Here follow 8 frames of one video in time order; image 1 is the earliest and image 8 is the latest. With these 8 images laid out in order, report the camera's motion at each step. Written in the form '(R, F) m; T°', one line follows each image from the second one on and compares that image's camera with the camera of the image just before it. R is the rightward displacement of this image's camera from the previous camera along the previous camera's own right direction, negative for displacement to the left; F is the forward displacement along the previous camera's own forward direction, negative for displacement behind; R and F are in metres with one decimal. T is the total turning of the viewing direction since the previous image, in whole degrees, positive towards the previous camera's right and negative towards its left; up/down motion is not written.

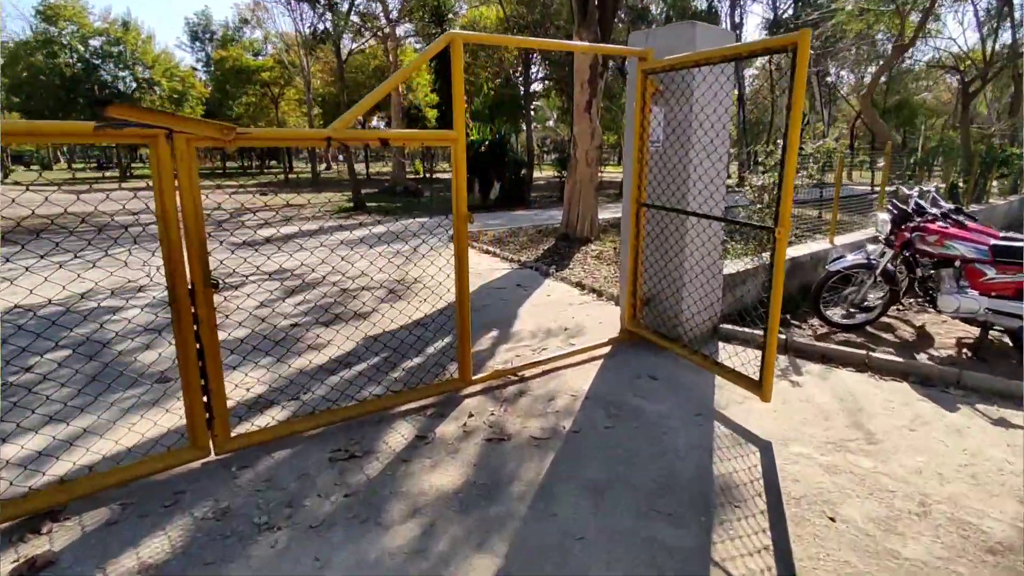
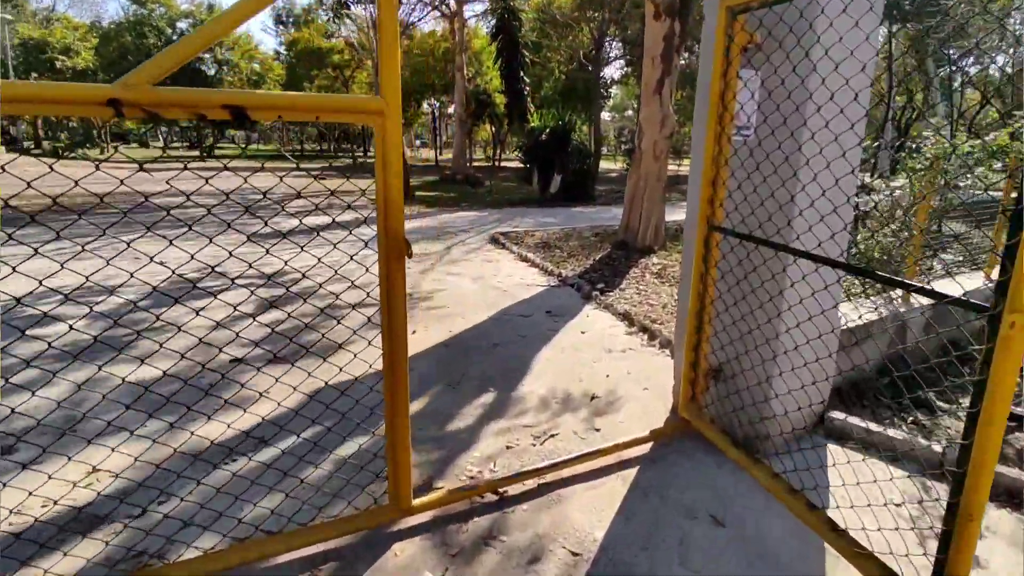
(+0.3, +1.4) m; -7°
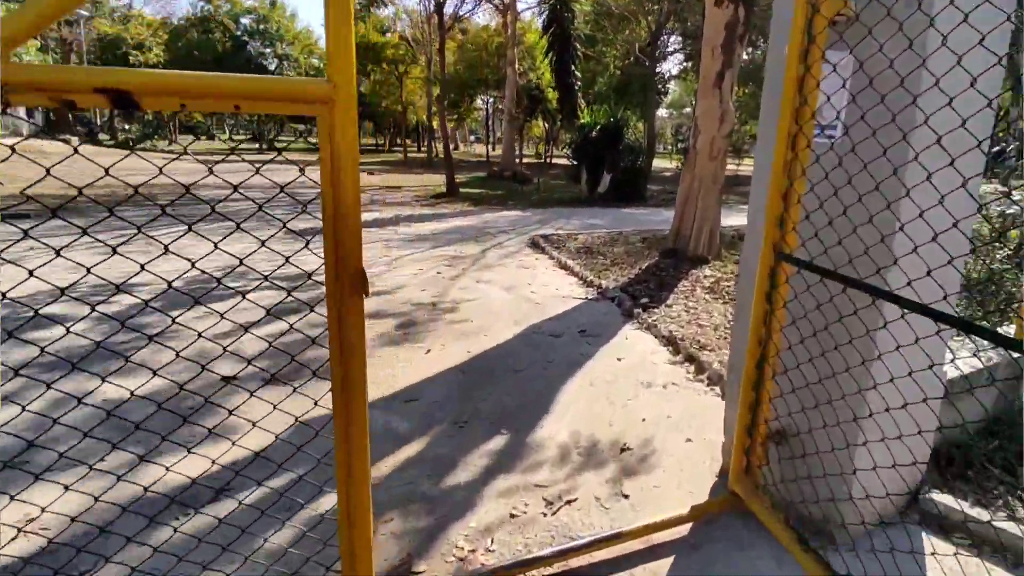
(+0.1, +0.5) m; -5°
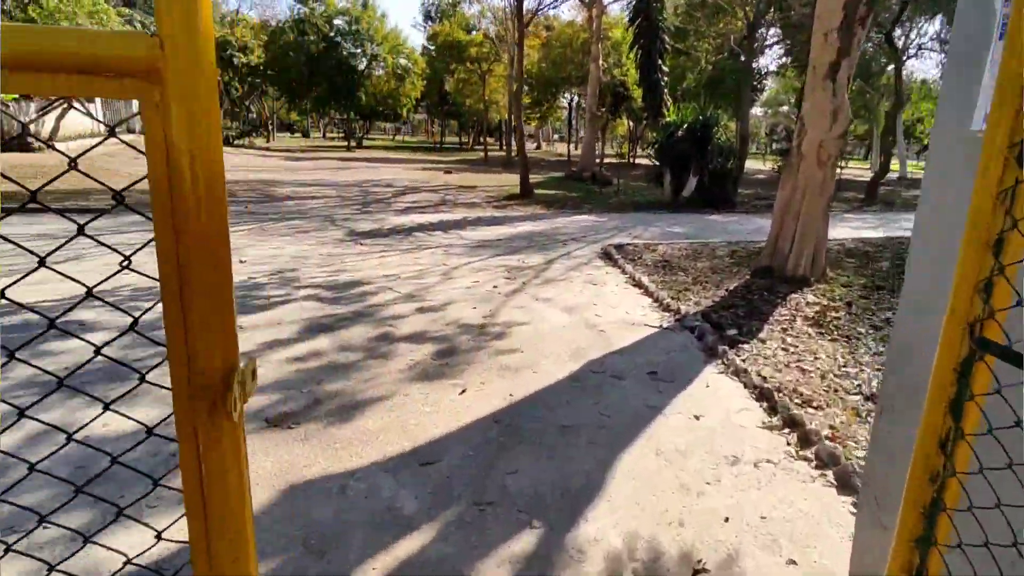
(+0.1, +0.7) m; -8°
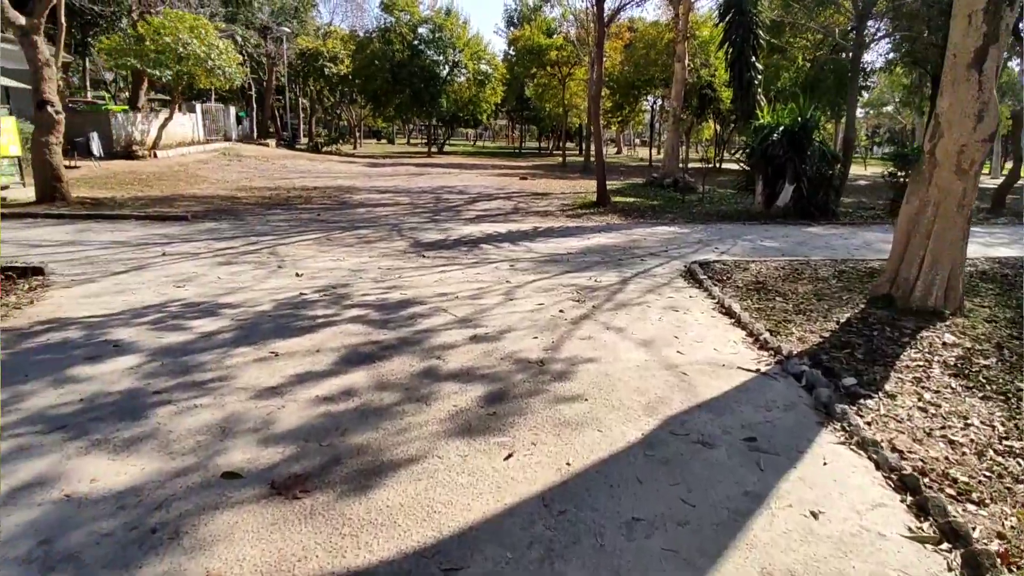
(+0.1, +0.6) m; -7°
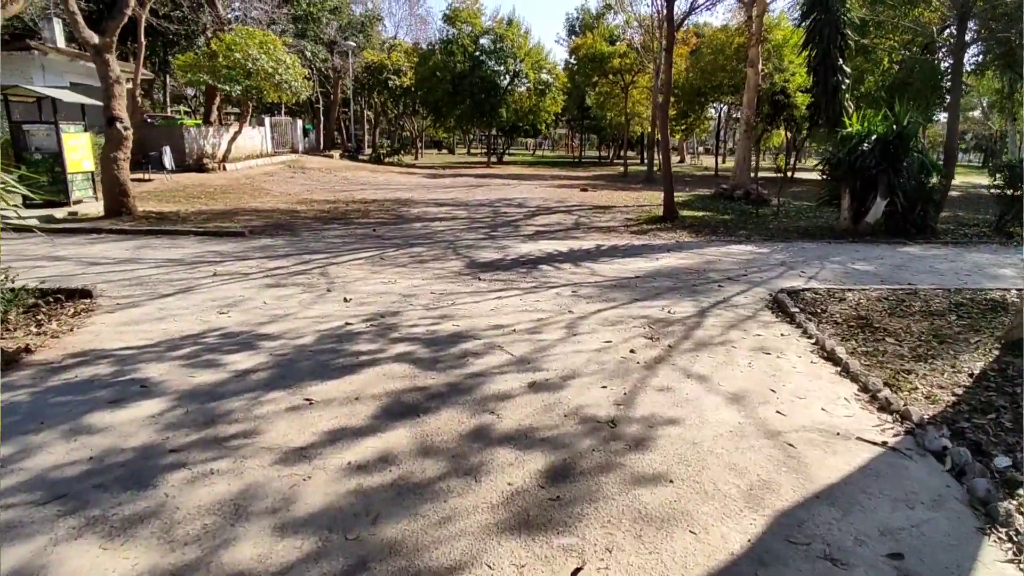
(-0.1, +0.5) m; -6°
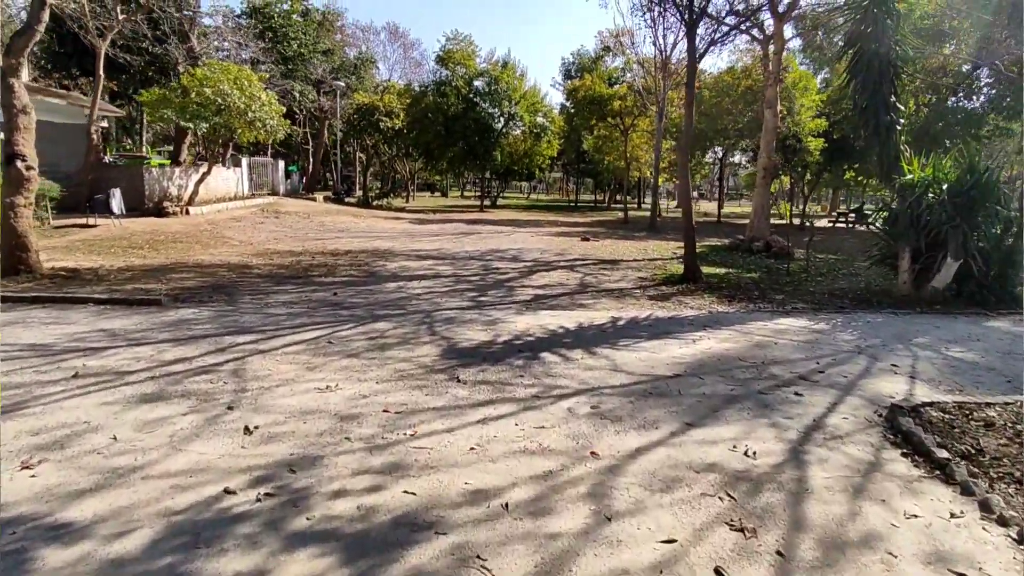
(0.0, +1.9) m; +1°
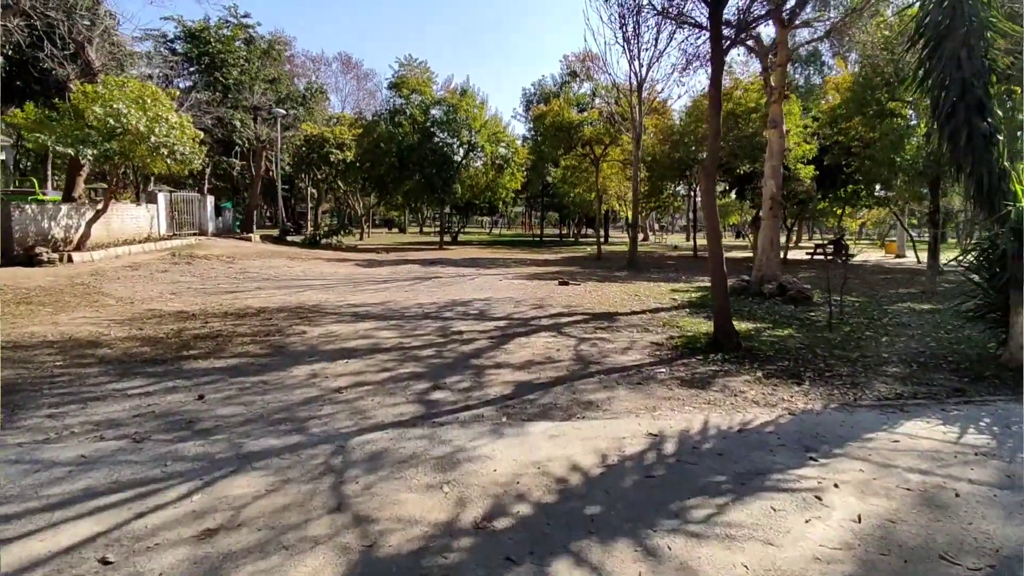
(-0.1, +2.8) m; +4°
